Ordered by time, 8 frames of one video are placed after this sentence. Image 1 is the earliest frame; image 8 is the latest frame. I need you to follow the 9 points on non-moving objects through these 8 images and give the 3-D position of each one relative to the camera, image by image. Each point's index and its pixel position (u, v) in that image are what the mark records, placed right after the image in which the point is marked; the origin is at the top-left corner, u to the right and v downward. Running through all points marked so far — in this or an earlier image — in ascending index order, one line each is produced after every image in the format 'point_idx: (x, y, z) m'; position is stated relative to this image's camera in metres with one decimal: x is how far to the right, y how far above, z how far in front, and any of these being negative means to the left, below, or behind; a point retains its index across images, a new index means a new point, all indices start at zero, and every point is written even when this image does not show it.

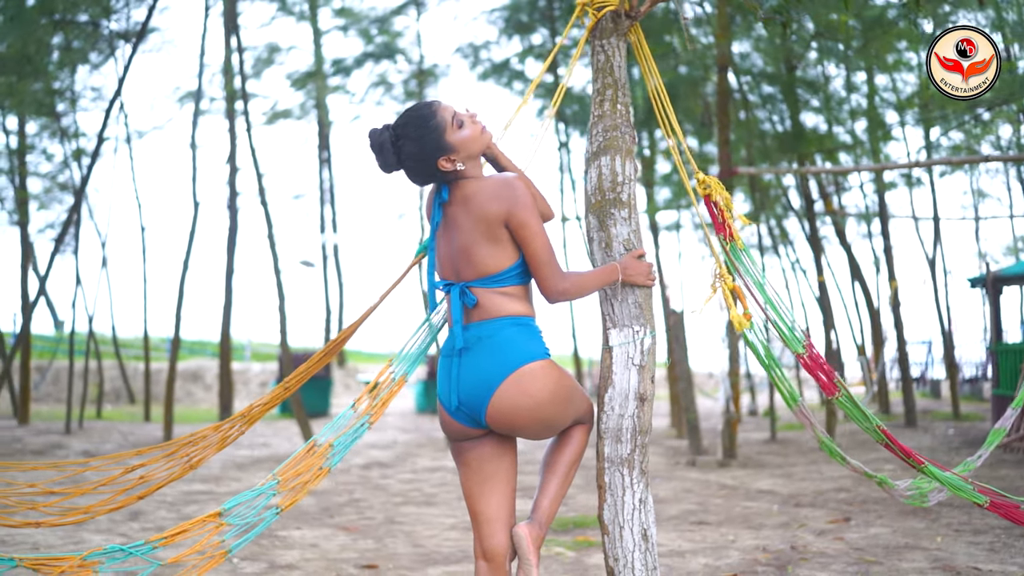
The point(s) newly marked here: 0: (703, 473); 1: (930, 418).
0: (+2.3, -2.2, +12.1) m
1: (+6.3, -1.9, +14.8) m
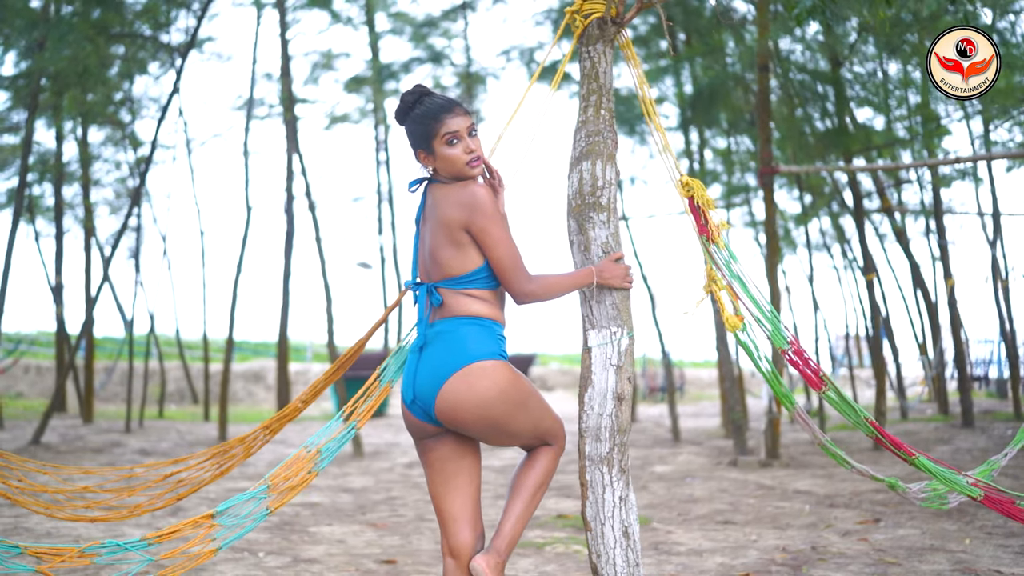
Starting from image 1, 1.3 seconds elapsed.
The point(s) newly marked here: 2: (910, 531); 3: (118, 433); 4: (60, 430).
0: (+2.8, -2.2, +12.0) m
1: (+6.9, -1.9, +14.5) m
2: (+3.2, -2.0, +8.2) m
3: (-6.4, -2.4, +16.4) m
4: (-7.3, -2.3, +16.2) m
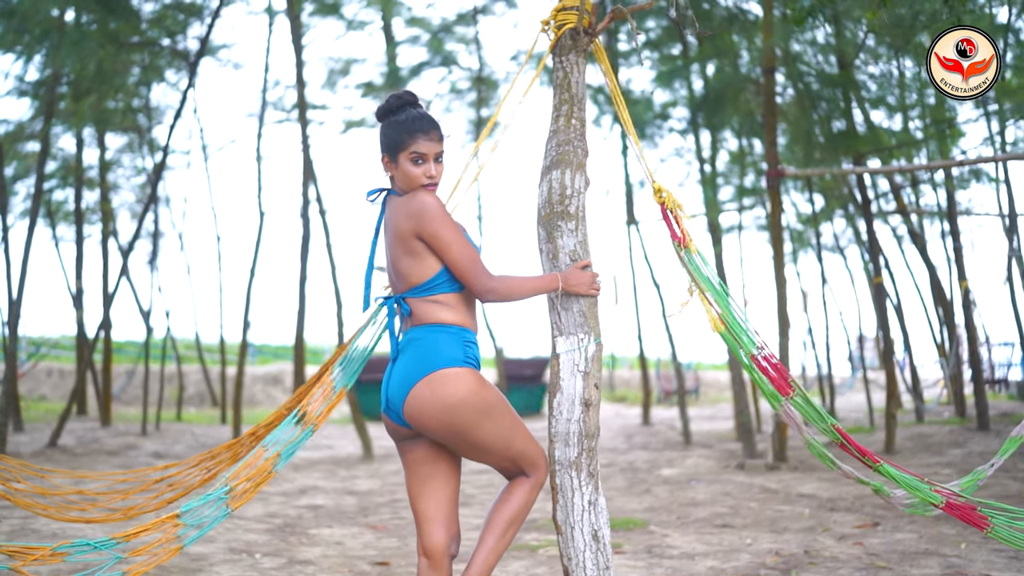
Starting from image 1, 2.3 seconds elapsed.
0: (+2.8, -2.2, +12.0) m
1: (+7.0, -1.9, +14.4) m
2: (+3.2, -2.0, +8.2) m
3: (-6.2, -2.4, +16.6) m
4: (-7.1, -2.4, +16.5) m
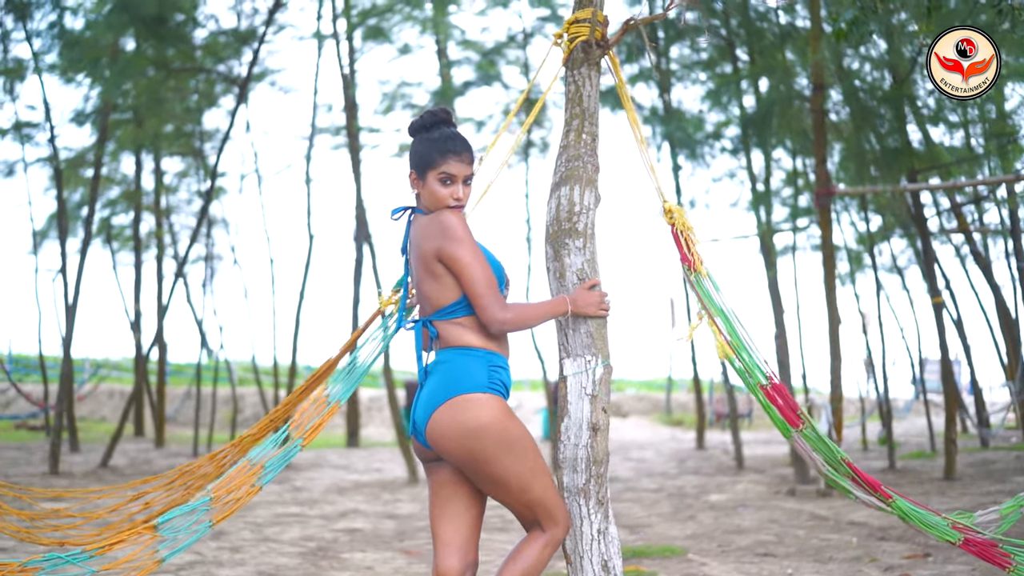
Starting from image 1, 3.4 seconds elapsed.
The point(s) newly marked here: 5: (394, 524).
0: (+3.3, -2.5, +11.7) m
1: (+7.6, -2.2, +13.8) m
2: (+3.5, -2.2, +7.8) m
3: (-5.5, -2.8, +16.8) m
4: (-6.3, -2.7, +16.7) m
5: (-1.2, -2.5, +10.6) m
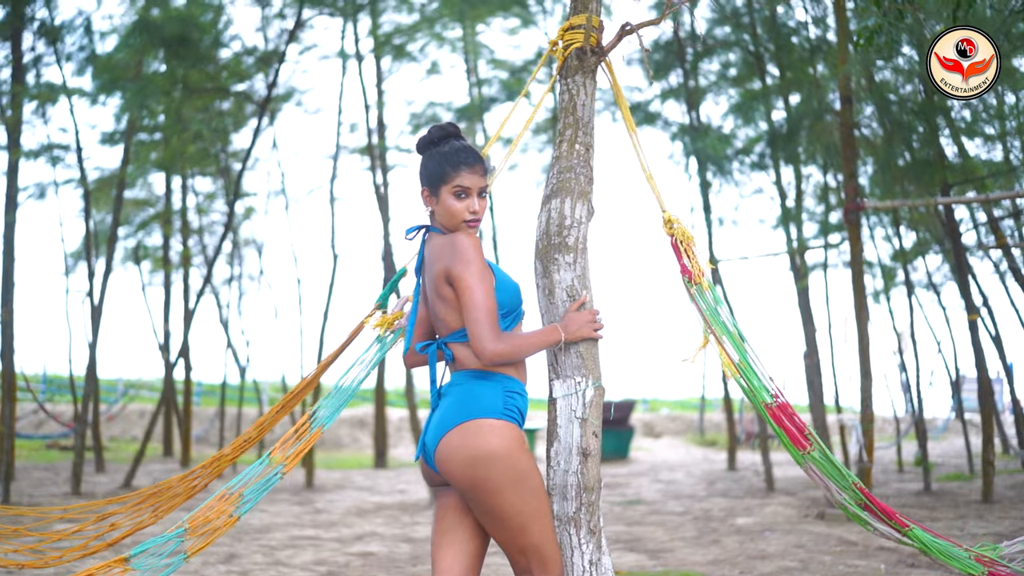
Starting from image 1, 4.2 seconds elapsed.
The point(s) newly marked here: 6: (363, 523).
0: (+3.5, -2.7, +11.3) m
1: (+7.9, -2.4, +13.3) m
2: (+3.5, -2.3, +7.4) m
3: (-5.1, -3.2, +16.7) m
4: (-5.9, -3.1, +16.6) m
5: (-1.1, -2.7, +10.4) m
6: (-1.7, -2.7, +11.7) m
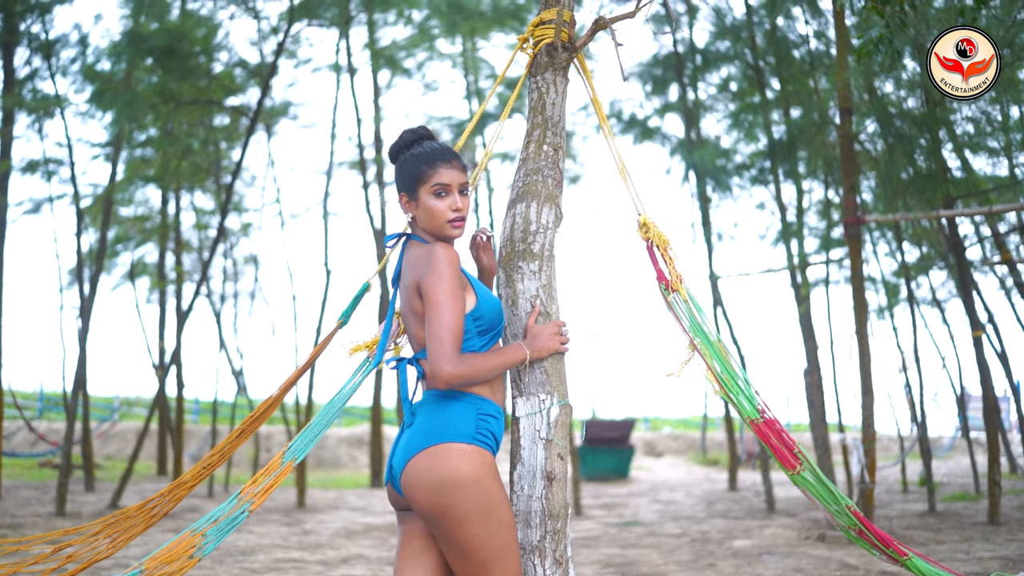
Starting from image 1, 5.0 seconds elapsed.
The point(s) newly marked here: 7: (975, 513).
0: (+3.4, -2.8, +10.9) m
1: (+7.8, -2.6, +12.9) m
2: (+3.4, -2.4, +7.1) m
3: (-5.1, -3.4, +16.4) m
4: (-6.0, -3.3, +16.3) m
5: (-1.2, -2.8, +10.0) m
6: (-1.8, -2.9, +11.4) m
7: (+4.7, -2.3, +10.2) m
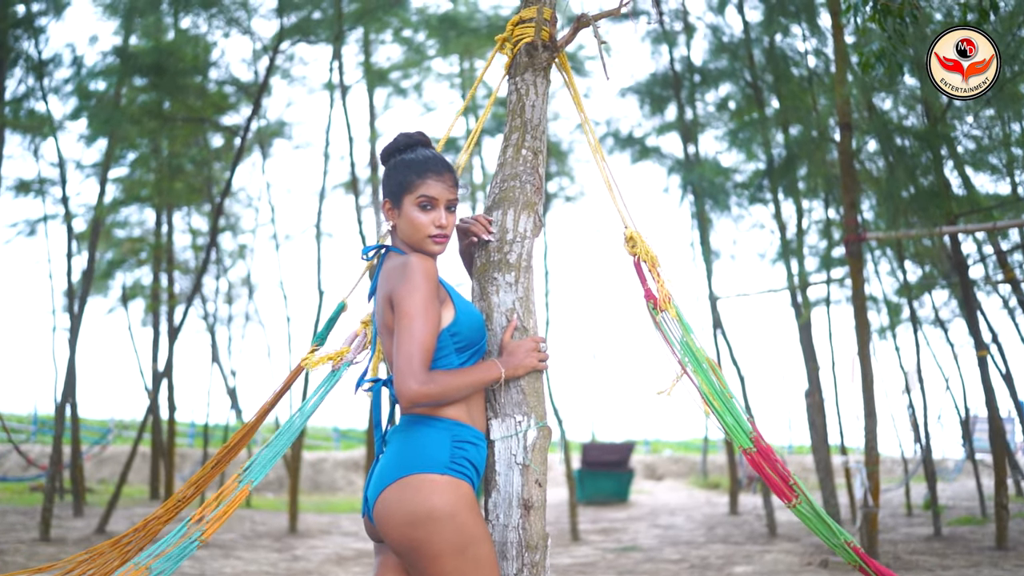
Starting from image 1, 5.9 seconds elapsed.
0: (+3.4, -3.0, +10.6) m
1: (+7.7, -2.8, +12.6) m
2: (+3.3, -2.5, +6.8) m
3: (-5.2, -3.7, +16.1) m
4: (-6.1, -3.7, +16.0) m
5: (-1.2, -3.0, +9.7) m
6: (-1.9, -3.1, +11.0) m
7: (+4.6, -2.5, +9.9) m
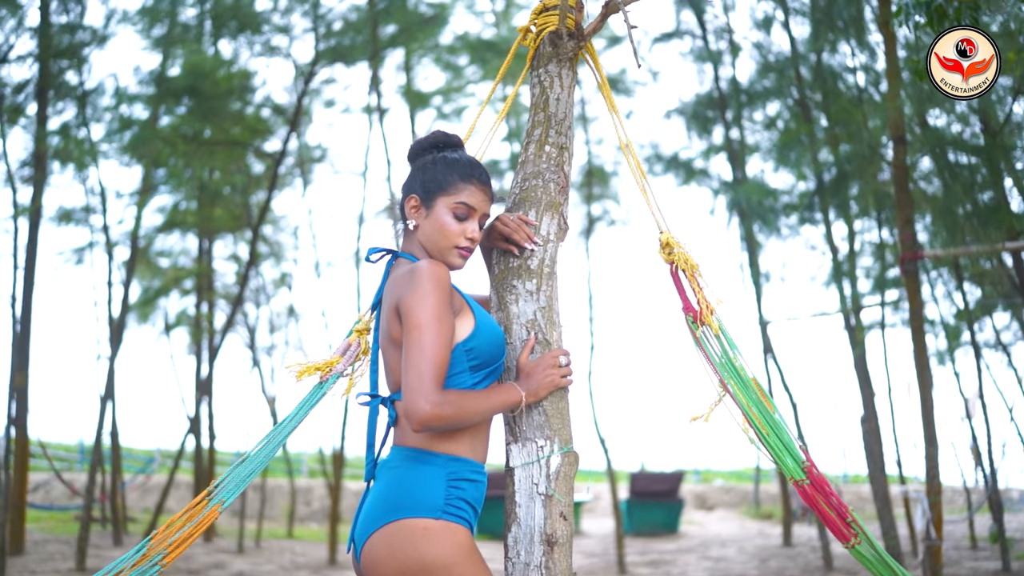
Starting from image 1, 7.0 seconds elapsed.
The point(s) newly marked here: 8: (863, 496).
0: (+3.8, -3.2, +10.0) m
1: (+8.2, -3.0, +11.7) m
2: (+3.6, -2.6, +6.2) m
3: (-4.5, -4.2, +15.8) m
4: (-5.4, -4.1, +15.8) m
5: (-0.9, -3.2, +9.3) m
6: (-1.5, -3.4, +10.7) m
7: (+5.0, -2.6, +9.3) m
8: (+4.1, -2.4, +11.7) m
